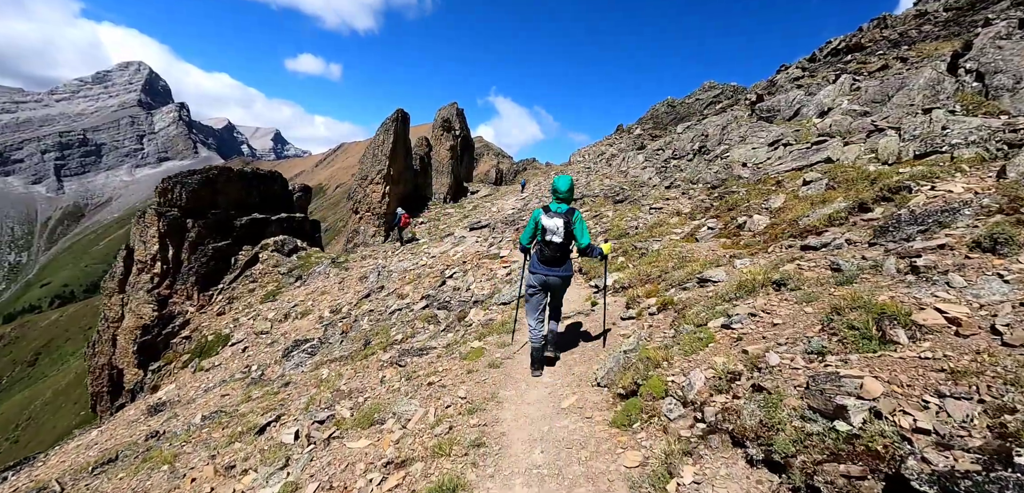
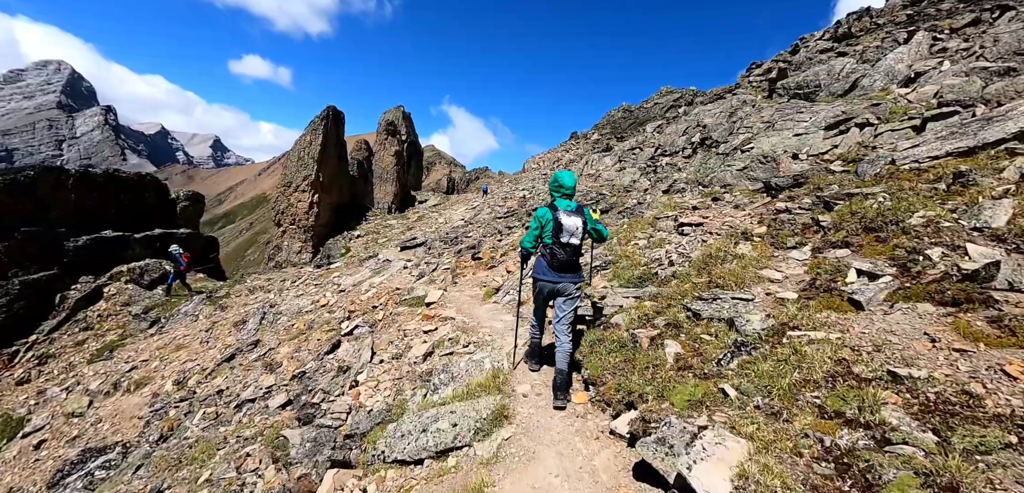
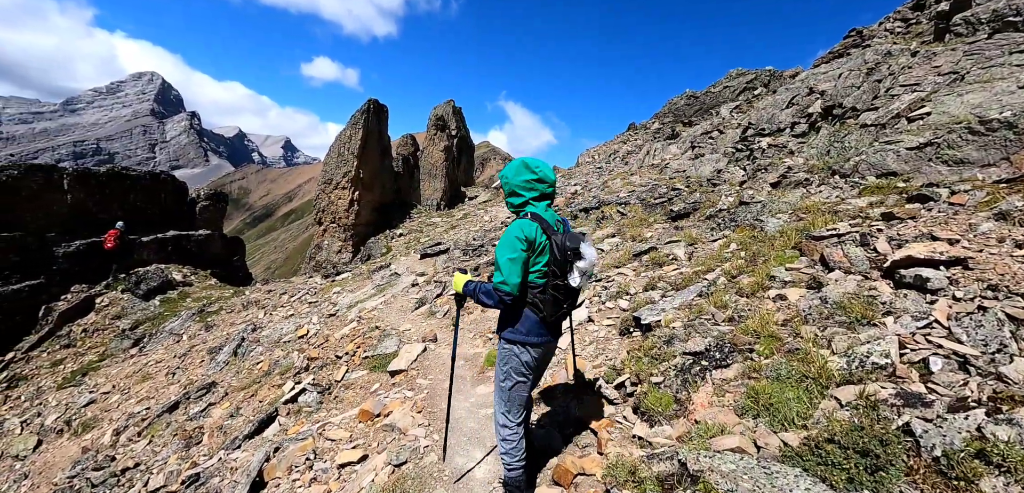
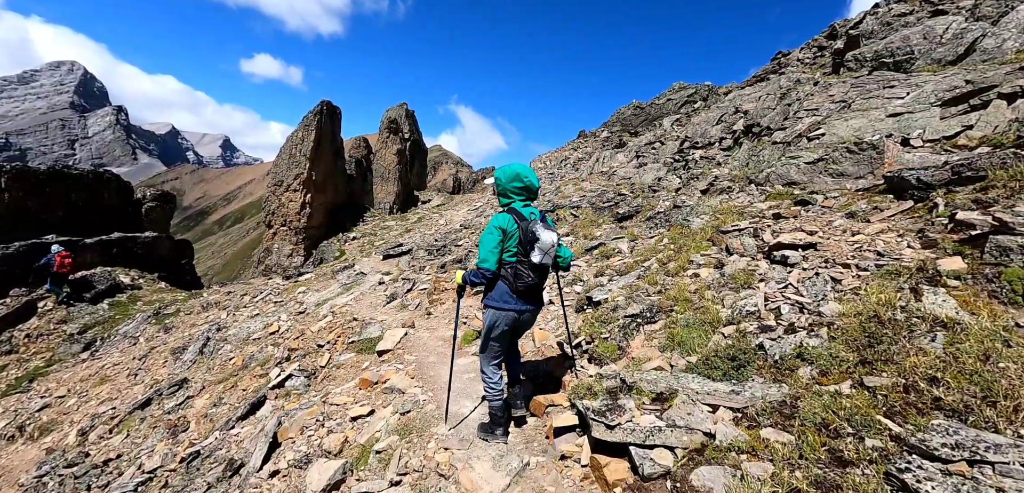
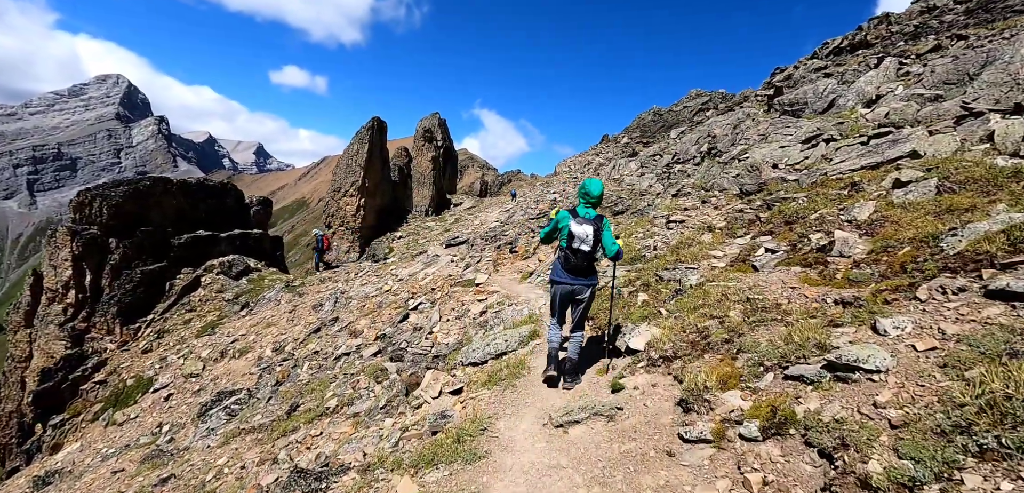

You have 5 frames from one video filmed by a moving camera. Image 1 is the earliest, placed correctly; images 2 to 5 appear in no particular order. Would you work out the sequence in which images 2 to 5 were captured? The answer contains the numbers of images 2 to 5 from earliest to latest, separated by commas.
5, 2, 4, 3
